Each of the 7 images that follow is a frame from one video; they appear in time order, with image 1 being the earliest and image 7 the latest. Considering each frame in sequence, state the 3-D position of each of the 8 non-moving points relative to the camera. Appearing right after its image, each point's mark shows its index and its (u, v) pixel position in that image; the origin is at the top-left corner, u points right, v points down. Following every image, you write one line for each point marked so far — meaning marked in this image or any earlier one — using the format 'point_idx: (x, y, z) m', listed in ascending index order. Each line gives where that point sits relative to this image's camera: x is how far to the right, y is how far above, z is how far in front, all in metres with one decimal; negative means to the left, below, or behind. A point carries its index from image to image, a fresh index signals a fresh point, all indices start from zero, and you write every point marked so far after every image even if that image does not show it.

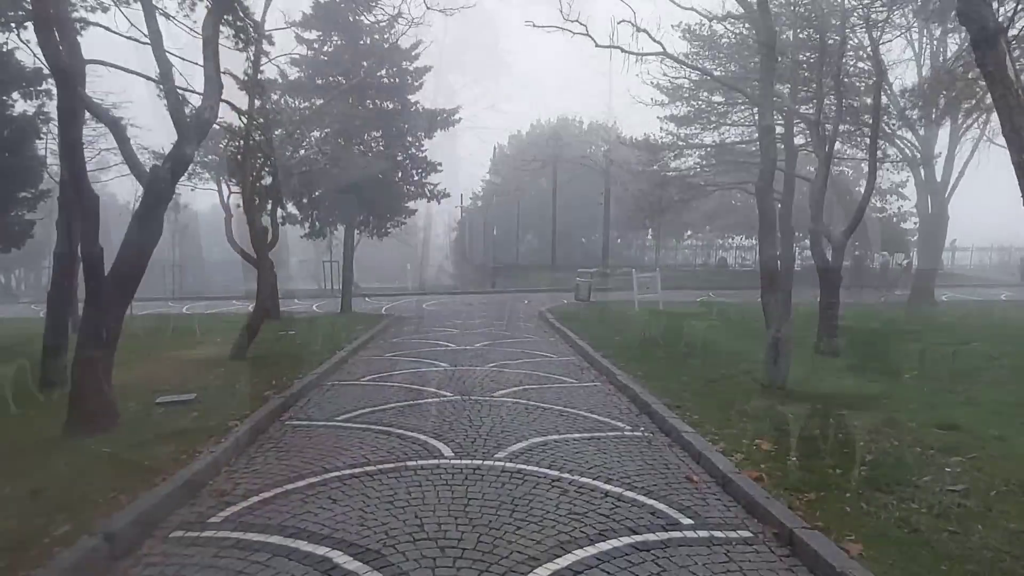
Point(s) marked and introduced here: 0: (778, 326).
0: (+3.7, -0.5, +9.8) m
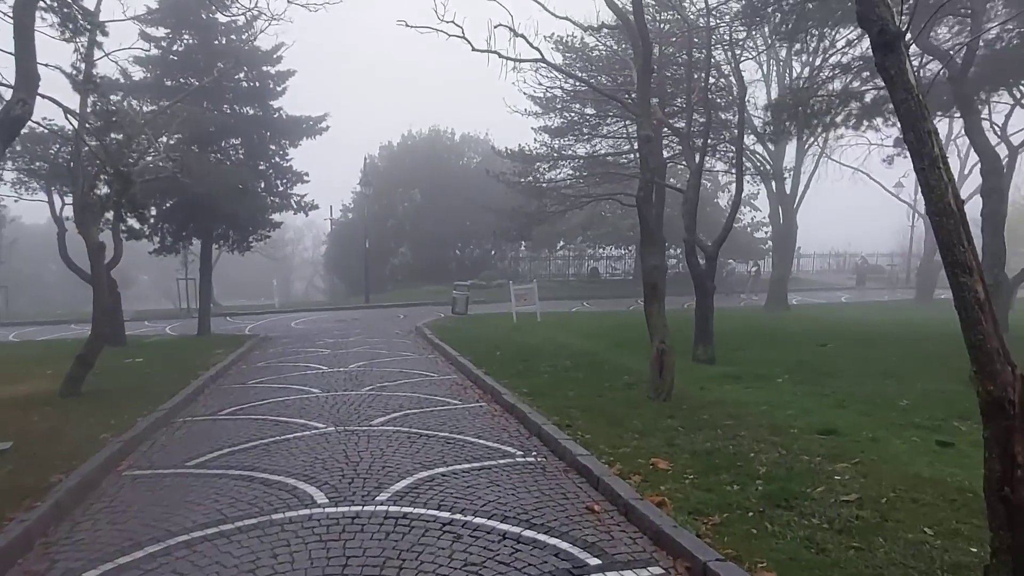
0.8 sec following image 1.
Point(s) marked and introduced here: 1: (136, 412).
0: (+2.1, -0.7, +9.7) m
1: (-5.1, -1.7, +9.2) m
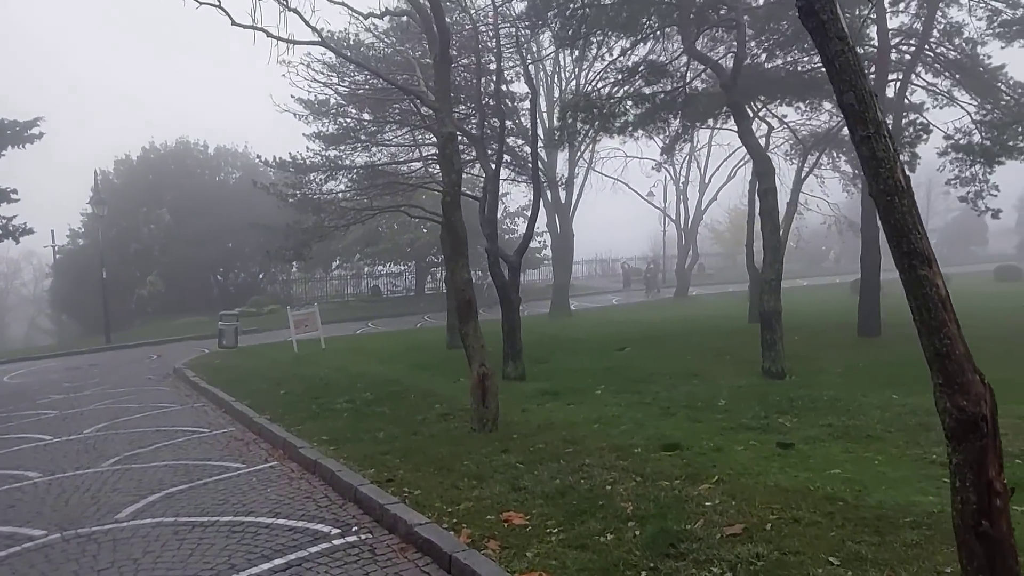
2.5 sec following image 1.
0: (-0.4, -0.9, +8.6) m
1: (-7.0, -2.3, +5.8) m
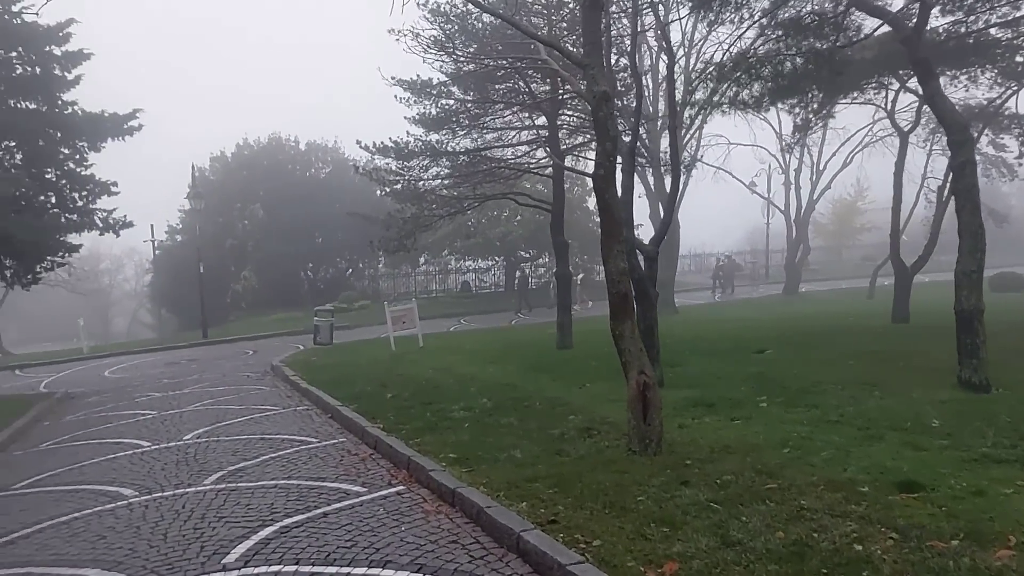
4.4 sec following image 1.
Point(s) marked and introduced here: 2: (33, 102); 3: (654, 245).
0: (+1.3, -0.8, +7.1) m
1: (-5.5, -2.2, +5.0) m
2: (-12.3, +4.8, +17.8) m
3: (+2.2, +0.7, +10.7) m
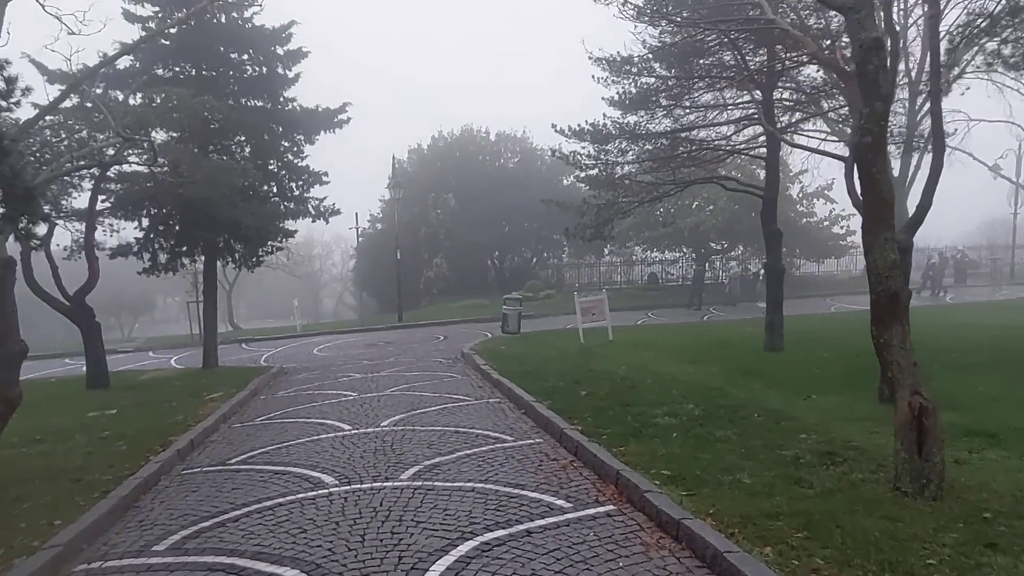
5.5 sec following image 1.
0: (+3.3, -0.8, +5.6) m
1: (-3.9, -2.0, +5.4) m
2: (-7.0, +5.3, +19.3) m
3: (+5.0, +0.7, +8.9) m
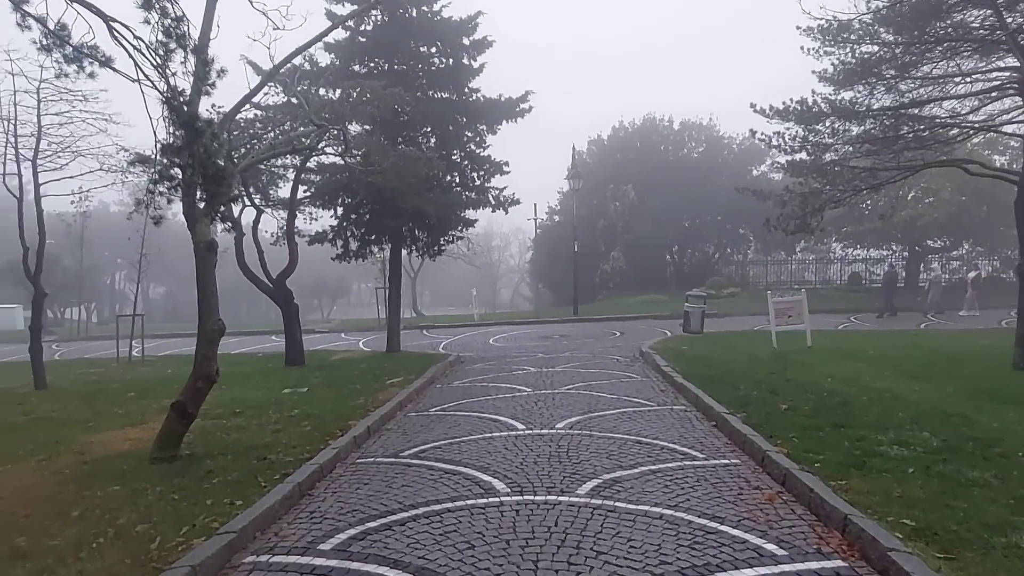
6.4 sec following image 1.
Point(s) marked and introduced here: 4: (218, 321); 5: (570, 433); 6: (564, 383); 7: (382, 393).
0: (+4.5, -0.9, +3.9) m
1: (-2.5, -1.9, +5.4) m
2: (-1.9, +5.6, +19.6) m
3: (+7.1, +0.6, +6.6) m
4: (-3.3, -0.4, +7.8) m
5: (+0.7, -1.7, +8.2) m
6: (+0.9, -1.6, +12.0) m
7: (-2.2, -1.8, +11.7) m
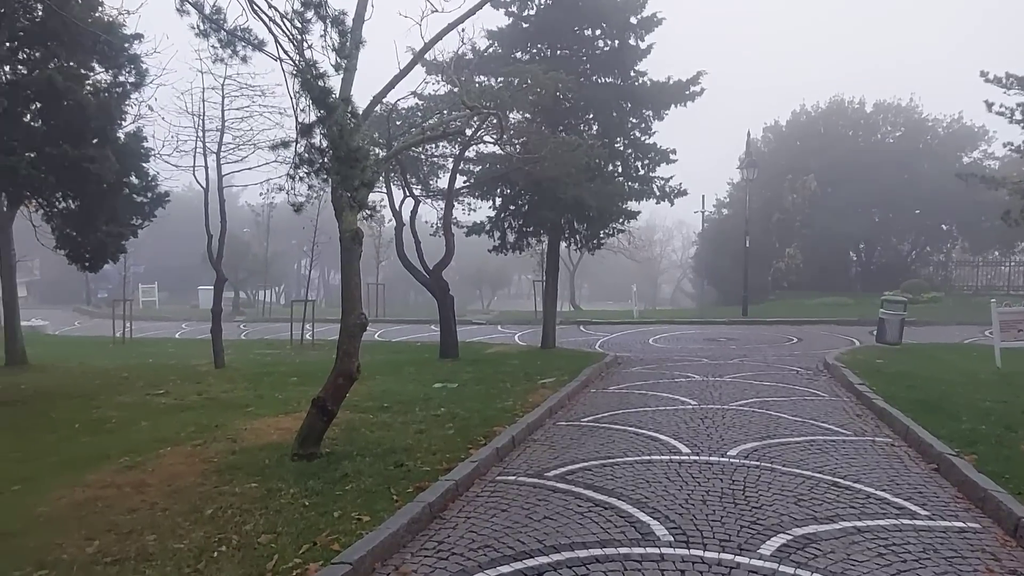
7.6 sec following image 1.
0: (+5.1, -1.0, +1.8) m
1: (-1.4, -1.8, +4.9) m
2: (+2.6, +5.7, +18.5) m
3: (+8.3, +0.3, +3.8) m
4: (-1.6, -0.3, +7.4) m
5: (+2.3, -1.7, +6.9) m
6: (+3.4, -1.6, +10.5) m
7: (+0.3, -1.7, +11.0) m
